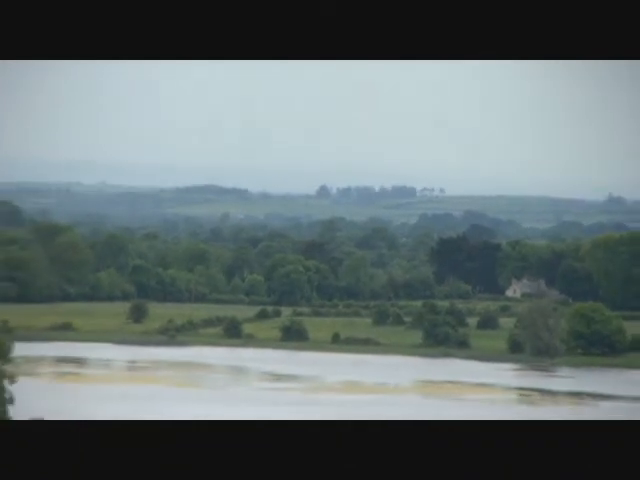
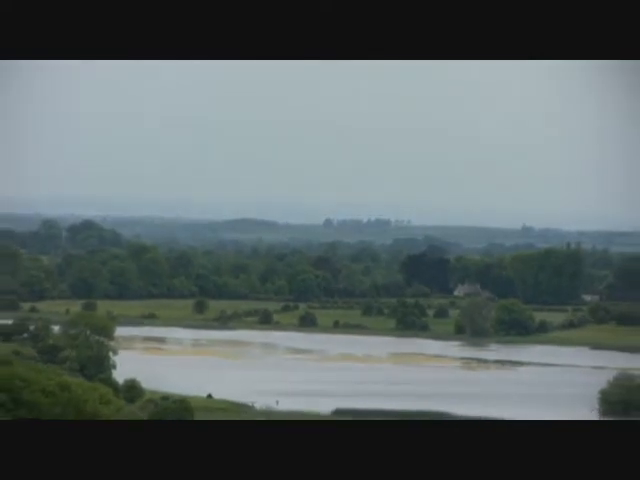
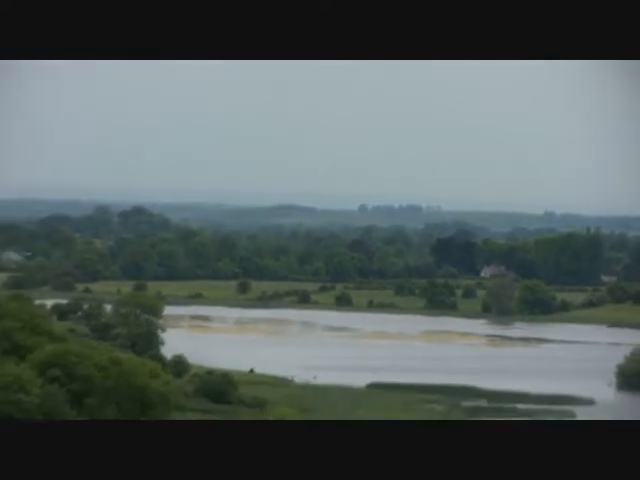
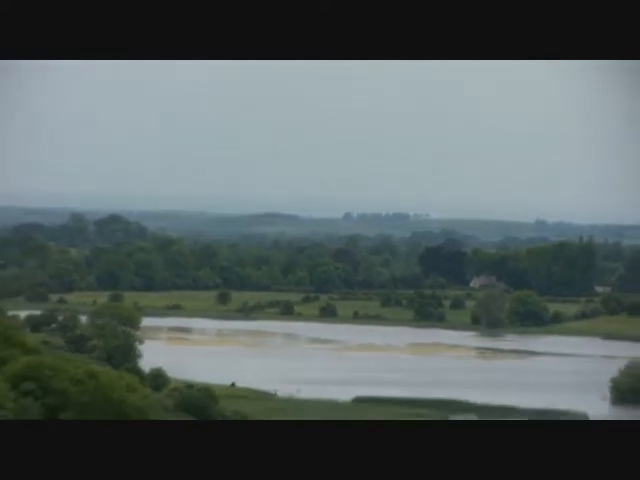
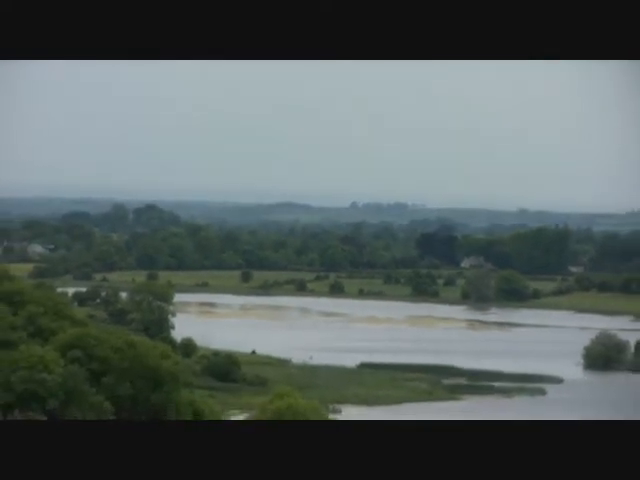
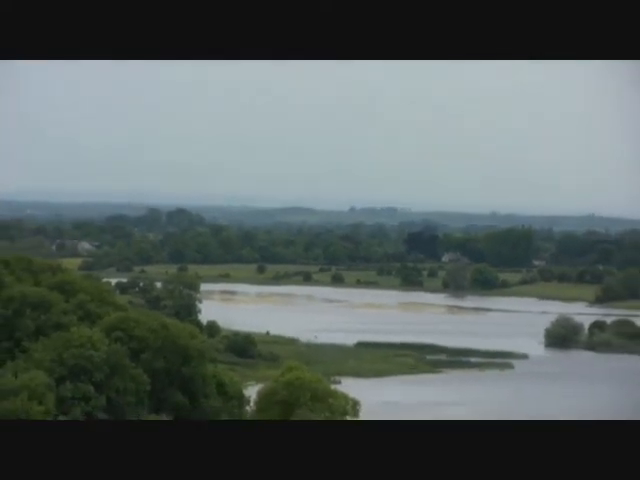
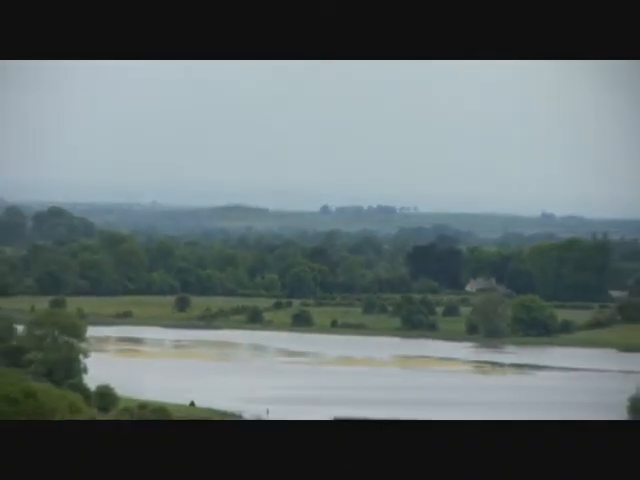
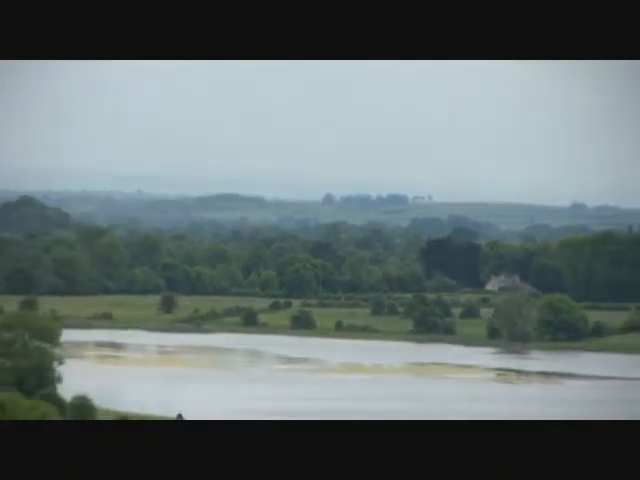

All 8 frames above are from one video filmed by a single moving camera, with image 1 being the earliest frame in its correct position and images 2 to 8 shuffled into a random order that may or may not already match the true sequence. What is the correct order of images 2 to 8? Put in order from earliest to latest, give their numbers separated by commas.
8, 7, 2, 4, 3, 5, 6
